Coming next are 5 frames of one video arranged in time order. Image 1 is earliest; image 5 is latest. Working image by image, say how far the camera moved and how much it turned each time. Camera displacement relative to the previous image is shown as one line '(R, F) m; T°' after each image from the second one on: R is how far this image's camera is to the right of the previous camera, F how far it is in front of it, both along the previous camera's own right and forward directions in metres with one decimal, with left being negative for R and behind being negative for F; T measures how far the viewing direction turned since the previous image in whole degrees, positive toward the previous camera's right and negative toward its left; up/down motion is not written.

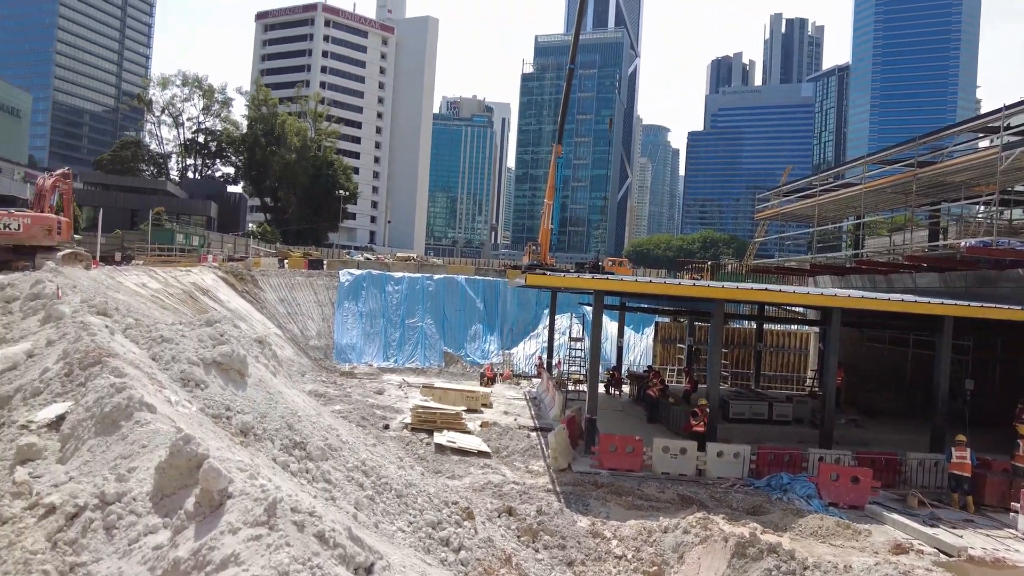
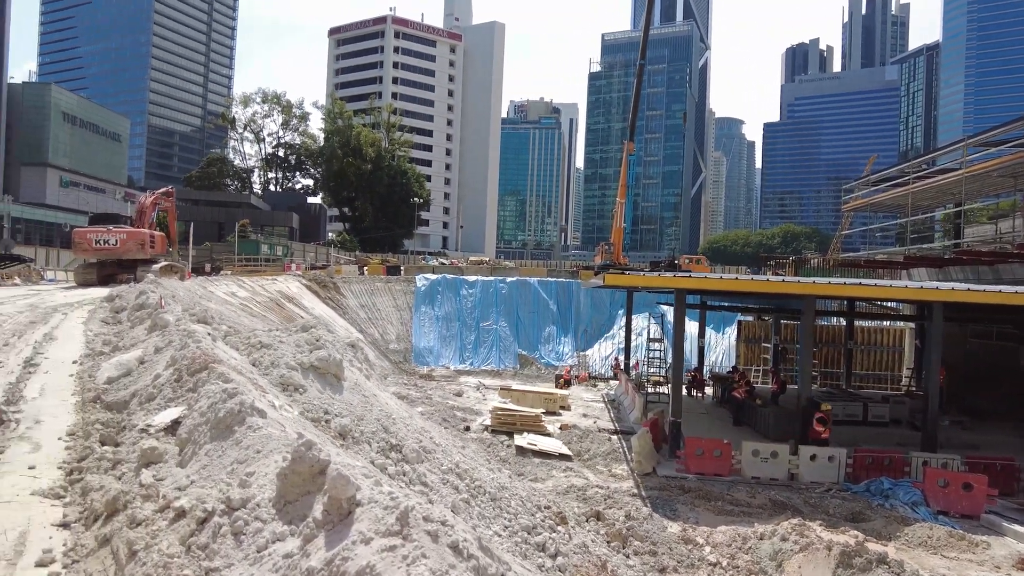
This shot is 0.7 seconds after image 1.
(-0.1, +0.1) m; -6°
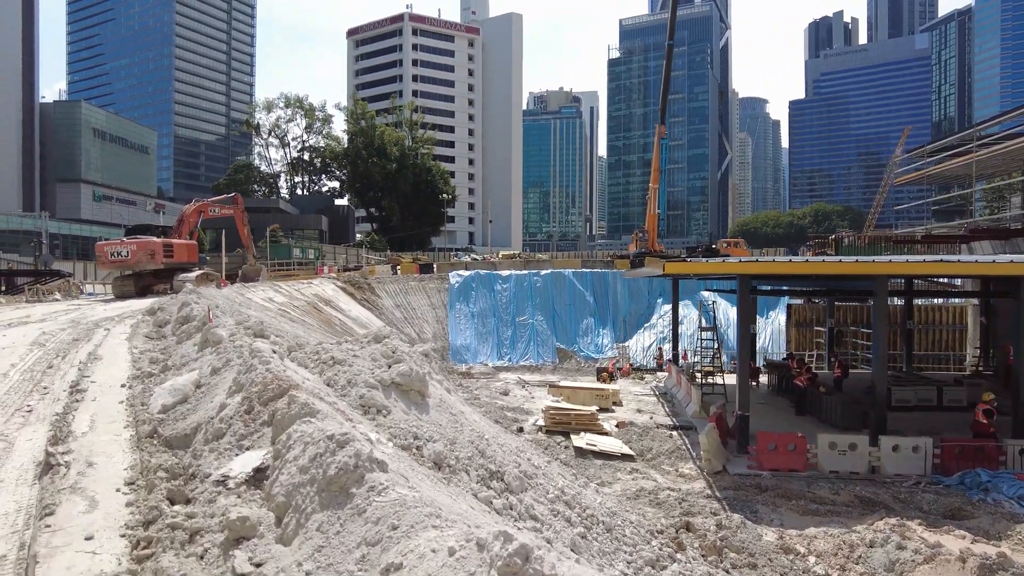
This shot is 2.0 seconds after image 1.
(-0.4, +0.6) m; -2°
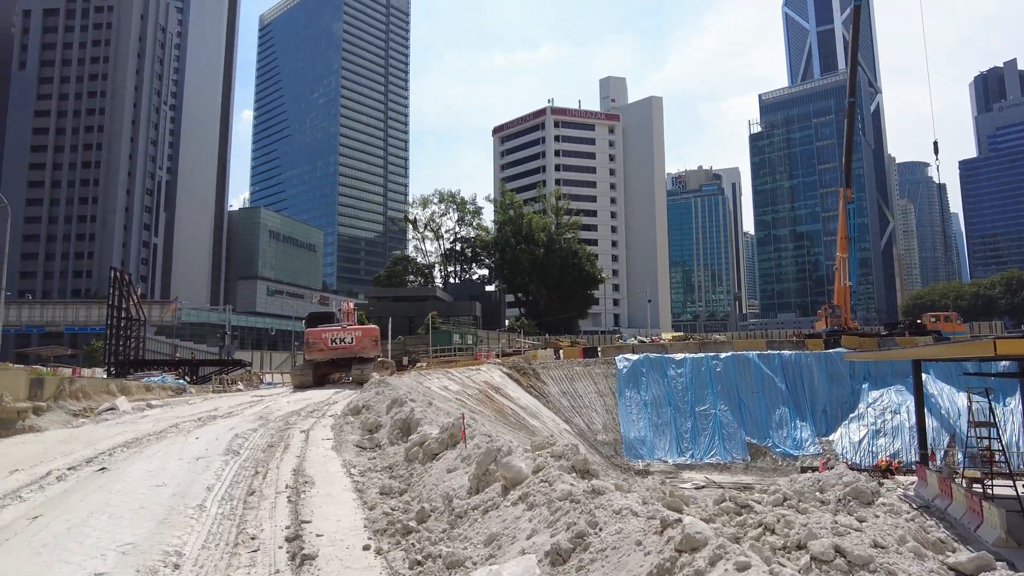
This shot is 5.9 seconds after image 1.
(-1.4, +1.7) m; -12°
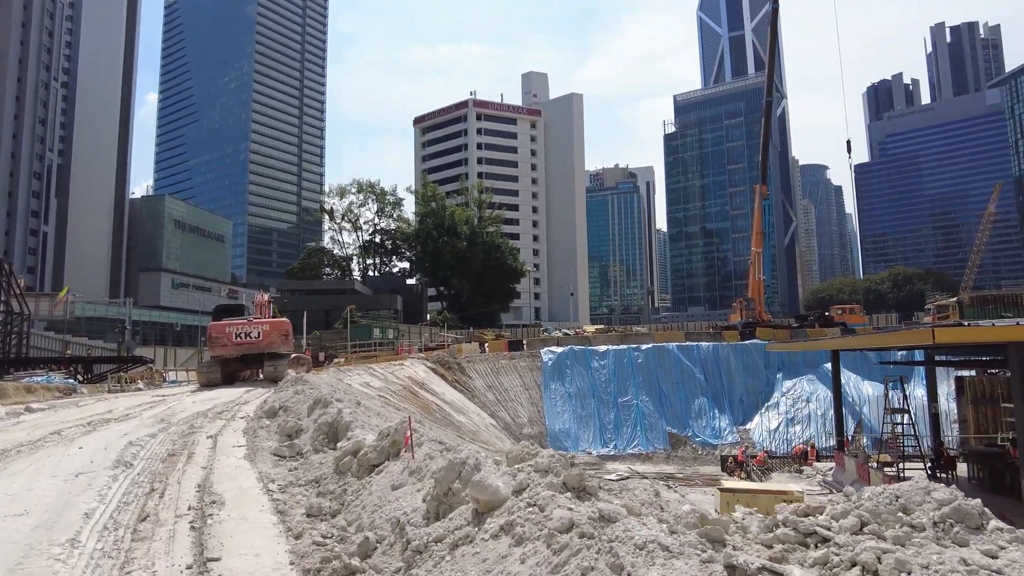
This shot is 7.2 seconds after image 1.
(-0.2, +0.6) m; +7°
